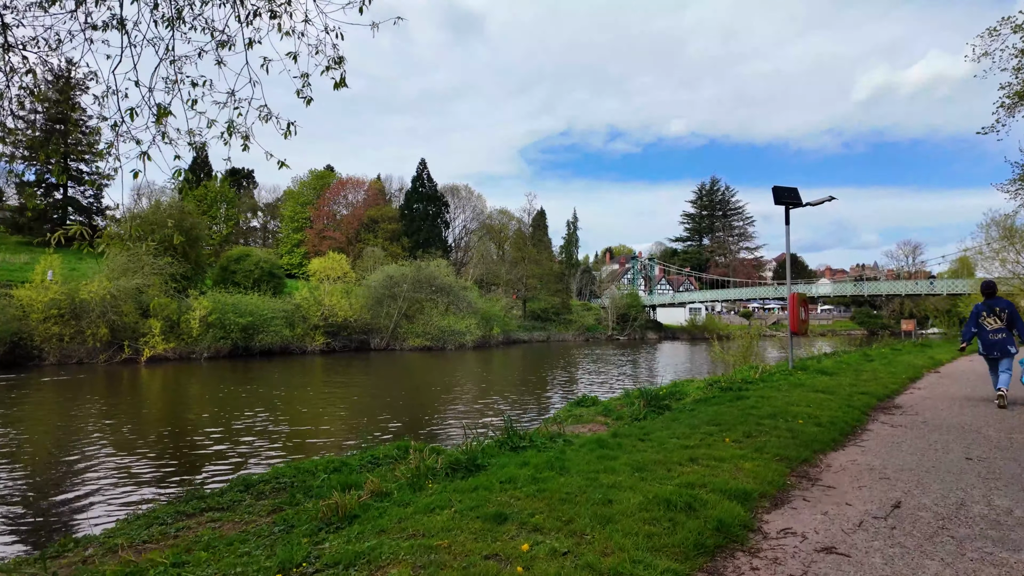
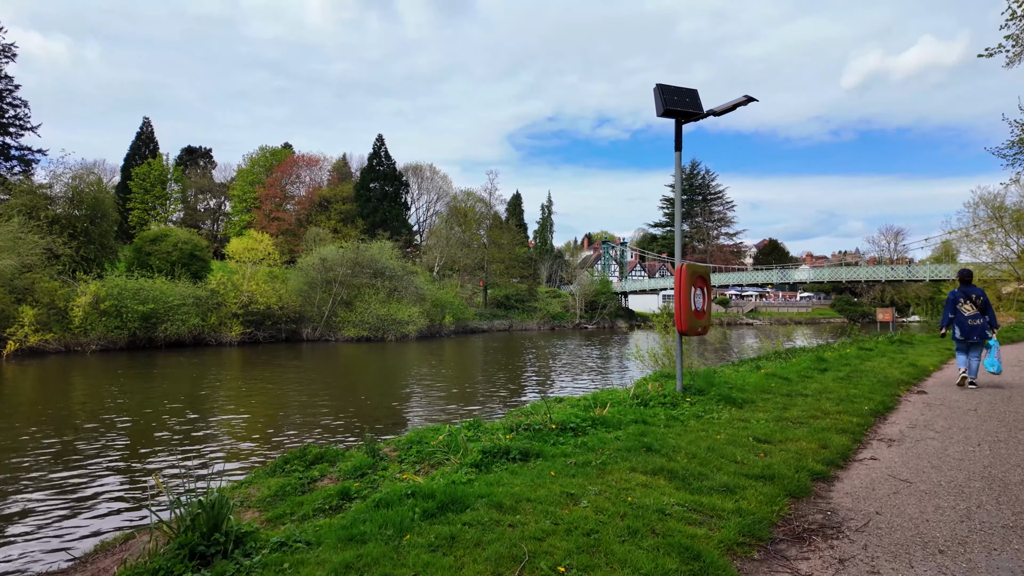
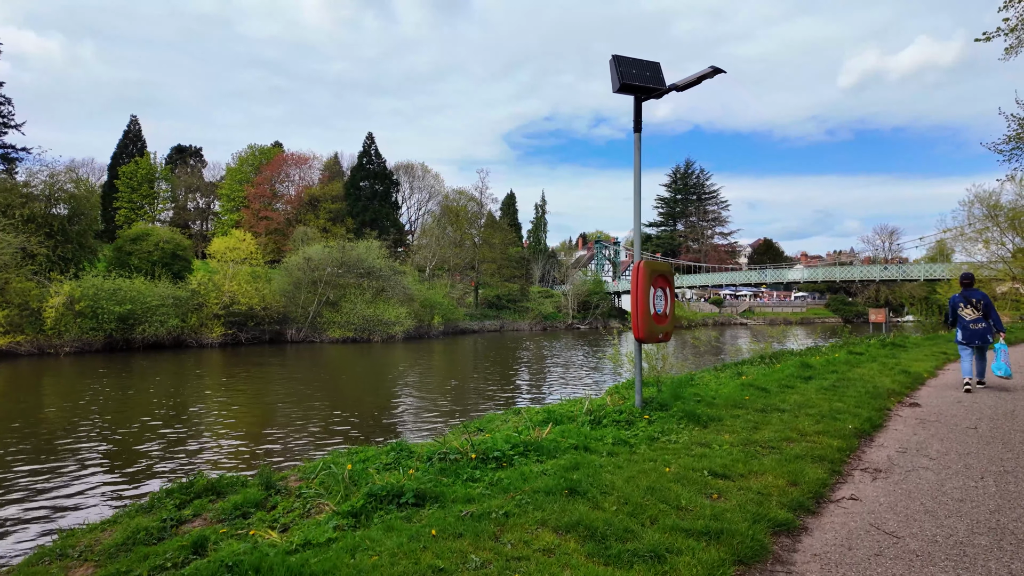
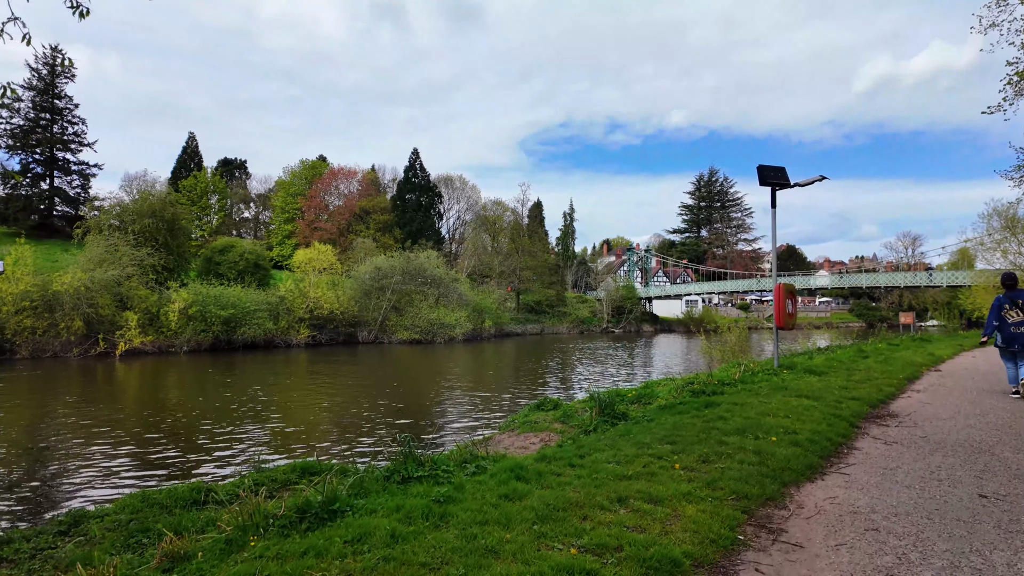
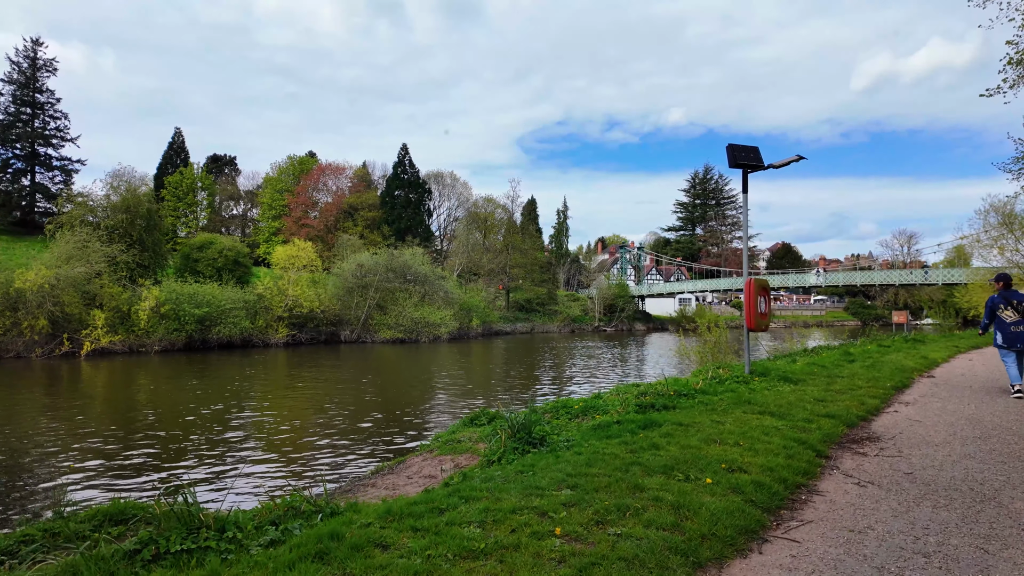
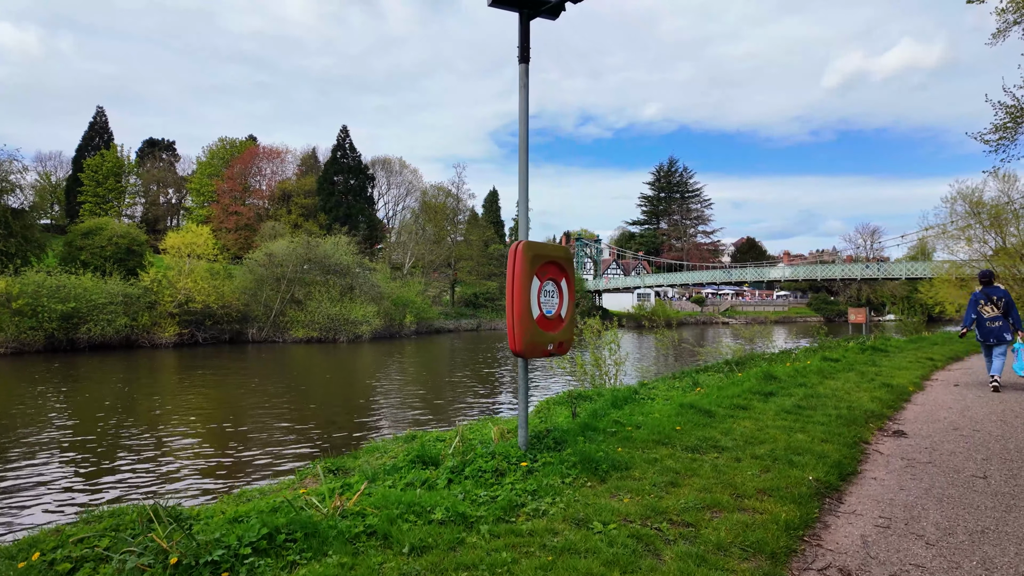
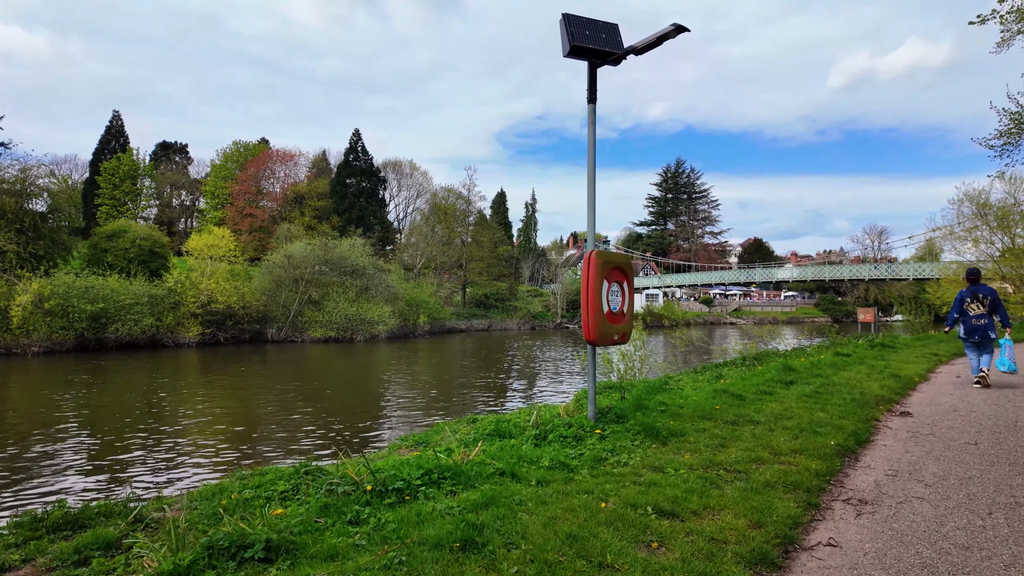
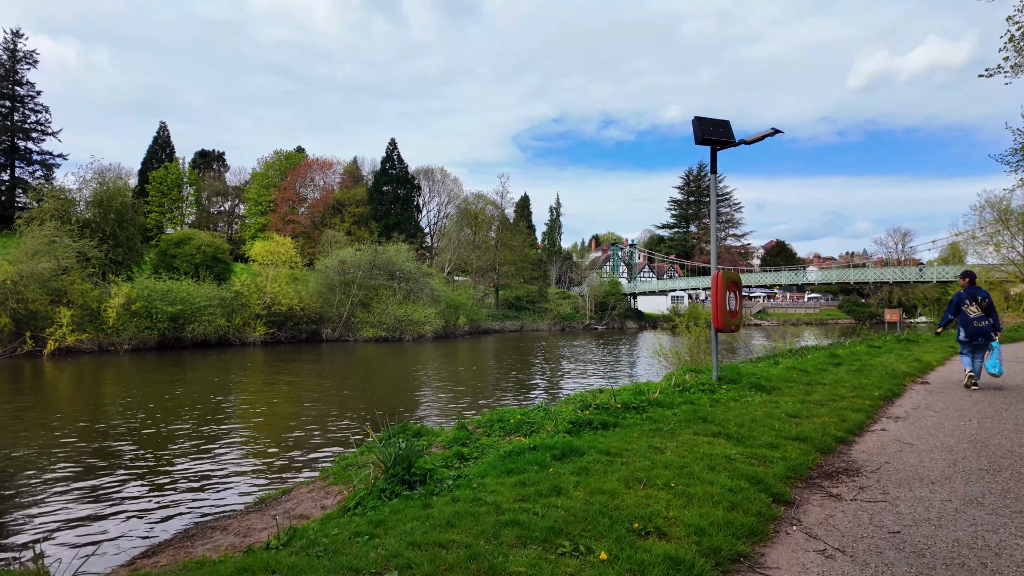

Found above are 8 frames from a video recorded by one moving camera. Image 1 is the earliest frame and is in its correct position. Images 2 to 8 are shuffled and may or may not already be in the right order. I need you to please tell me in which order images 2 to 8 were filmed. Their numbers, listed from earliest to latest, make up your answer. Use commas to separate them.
4, 5, 8, 2, 3, 7, 6
